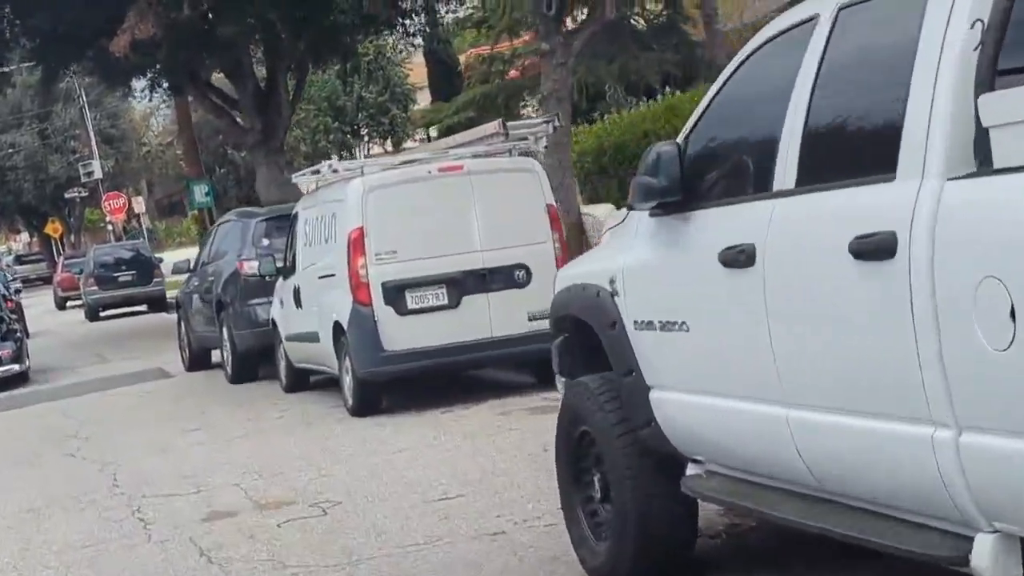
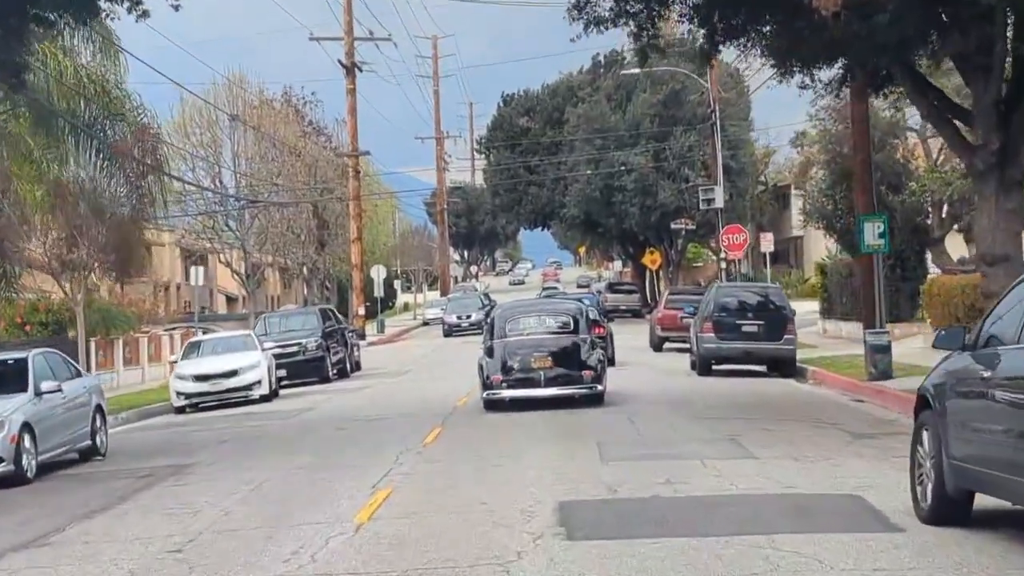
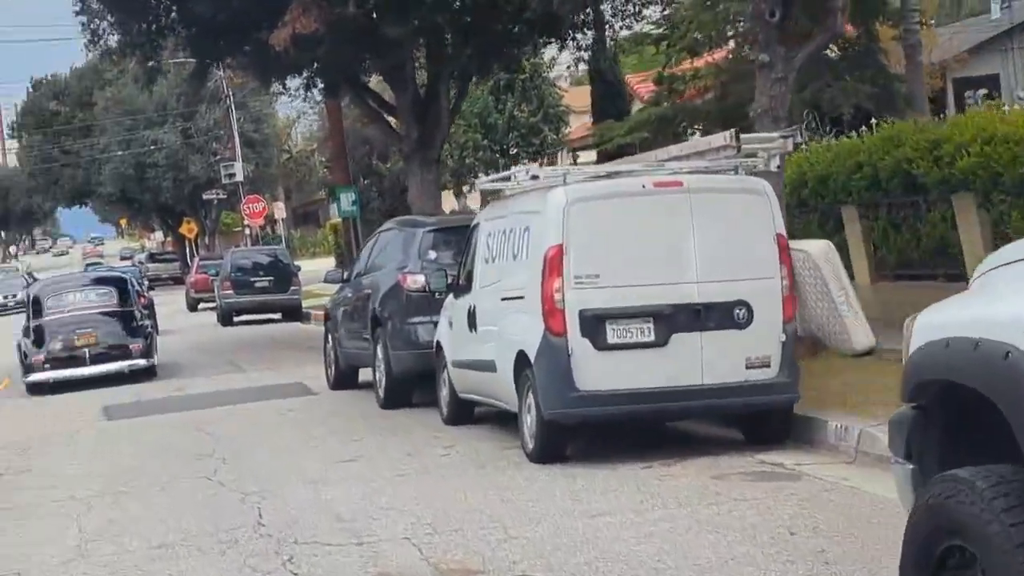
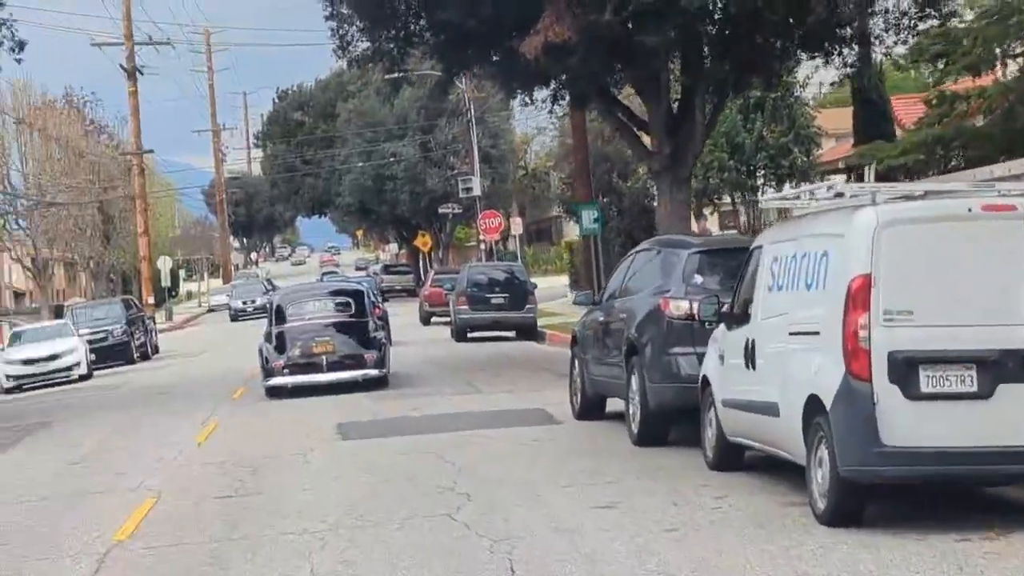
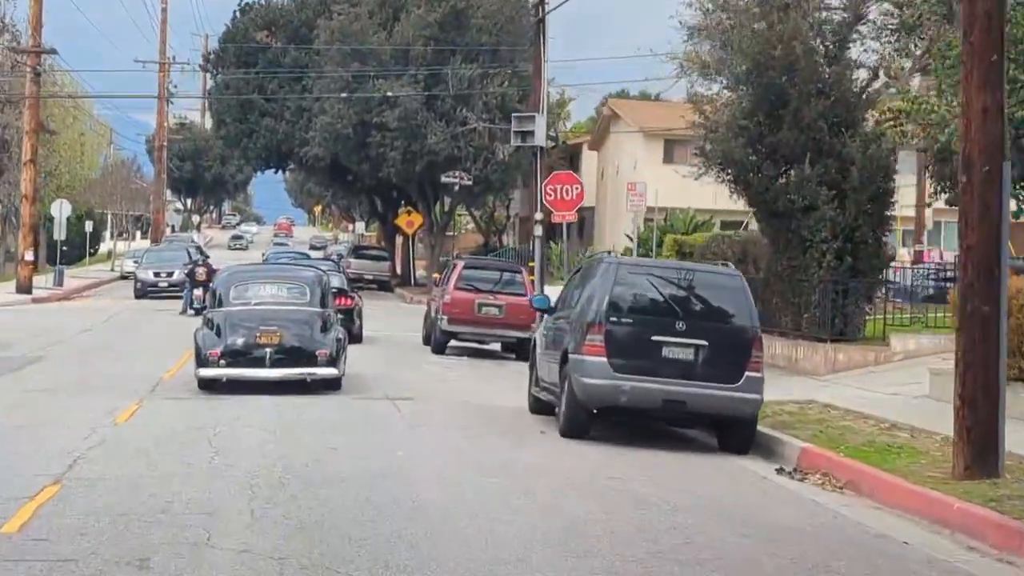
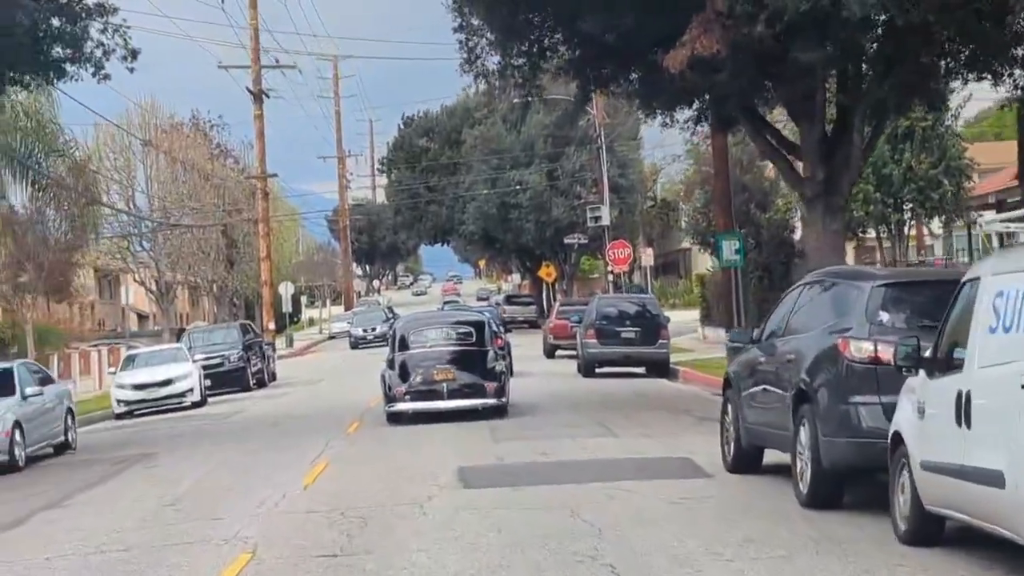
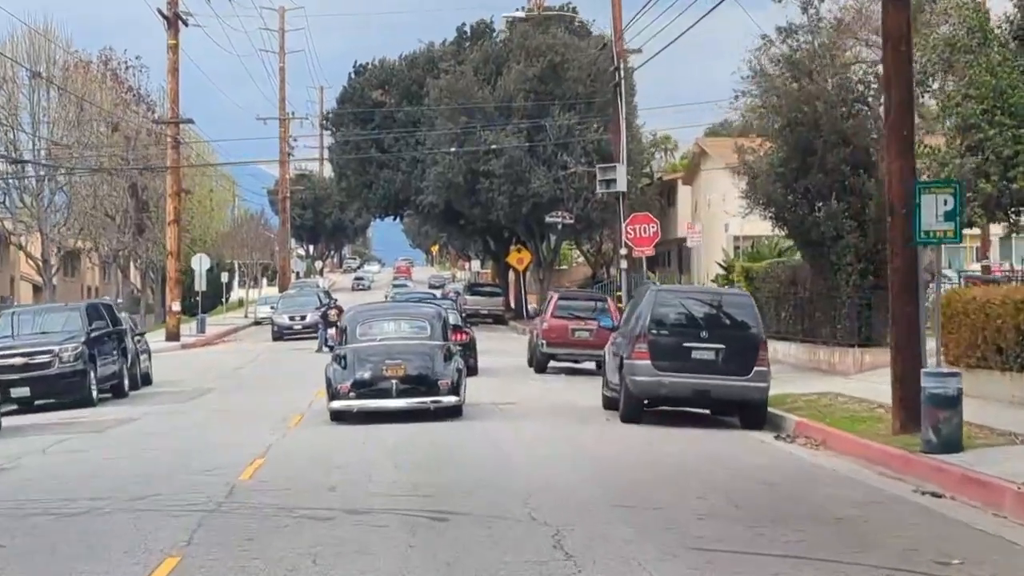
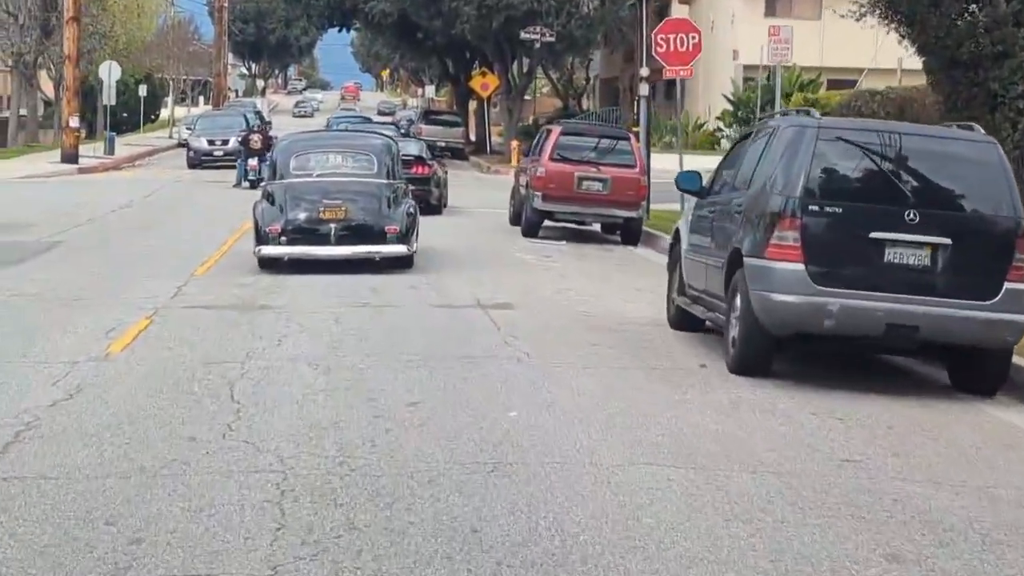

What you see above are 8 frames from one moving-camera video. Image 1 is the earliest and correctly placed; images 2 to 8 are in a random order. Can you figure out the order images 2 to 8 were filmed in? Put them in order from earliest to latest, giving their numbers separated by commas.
3, 4, 6, 2, 7, 5, 8
